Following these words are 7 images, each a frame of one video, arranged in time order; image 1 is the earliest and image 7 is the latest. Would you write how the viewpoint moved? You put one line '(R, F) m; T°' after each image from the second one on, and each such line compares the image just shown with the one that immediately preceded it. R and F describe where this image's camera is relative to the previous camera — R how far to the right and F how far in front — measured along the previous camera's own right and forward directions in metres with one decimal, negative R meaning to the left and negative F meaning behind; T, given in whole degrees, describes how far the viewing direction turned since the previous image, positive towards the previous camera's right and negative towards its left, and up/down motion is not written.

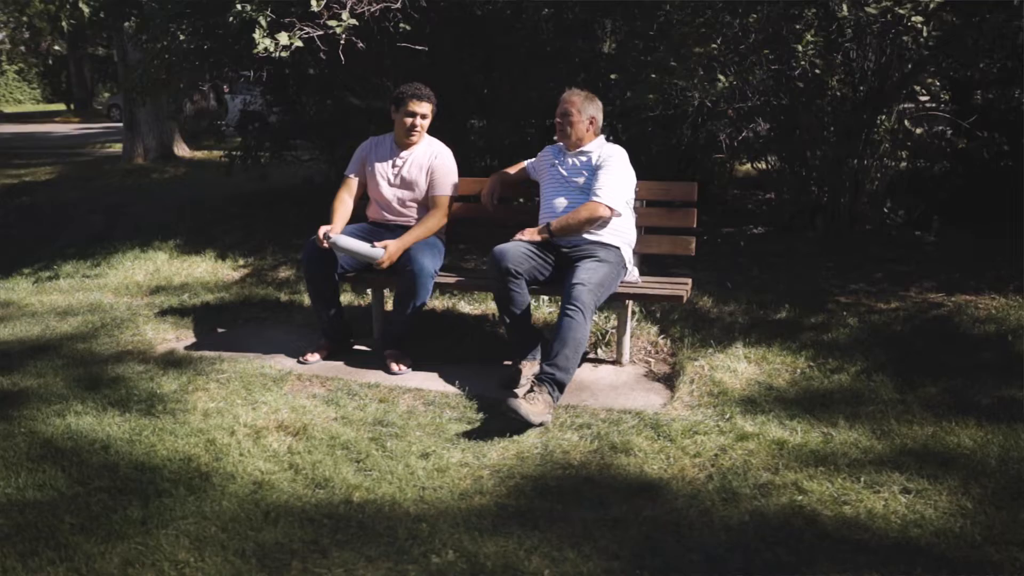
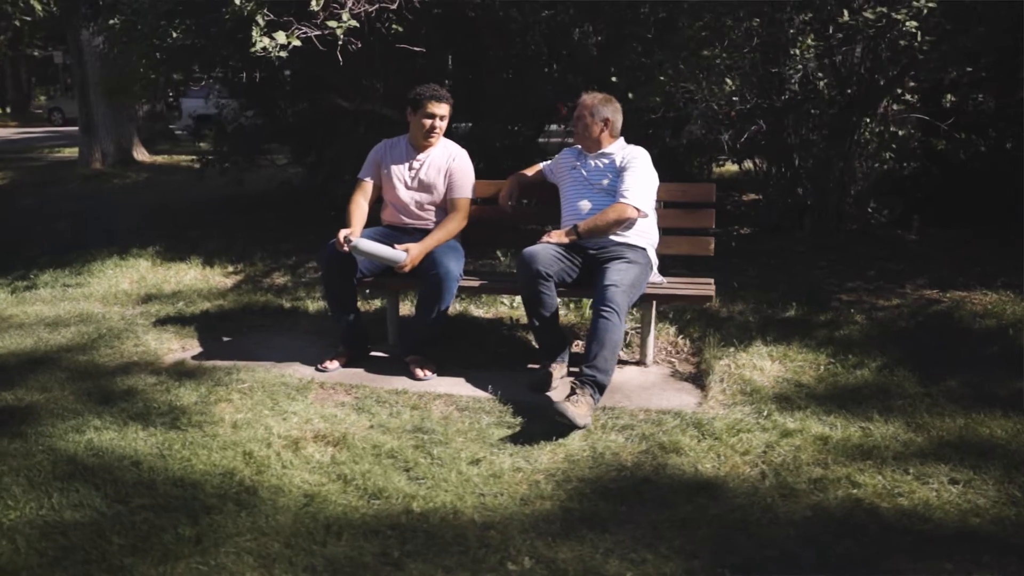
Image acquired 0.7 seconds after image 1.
(-0.5, 0.0) m; +4°
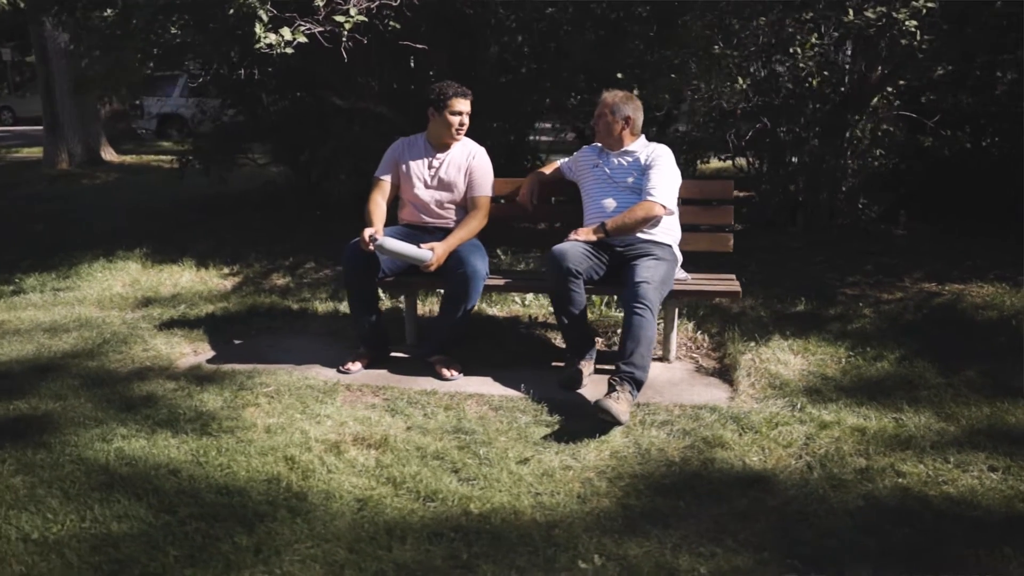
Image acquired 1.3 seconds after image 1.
(-0.5, 0.0) m; +3°
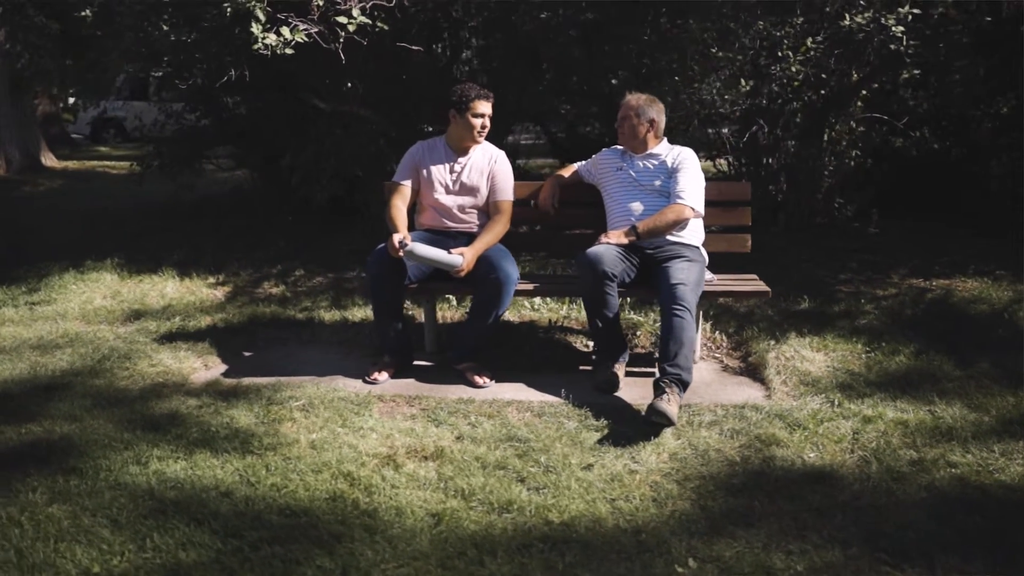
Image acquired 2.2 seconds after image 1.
(-0.6, +0.1) m; +5°
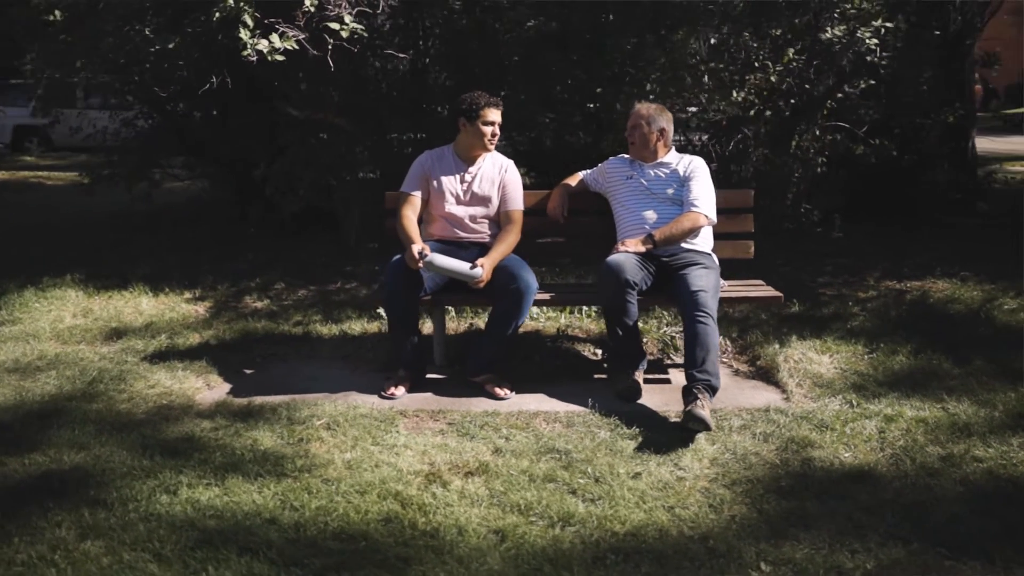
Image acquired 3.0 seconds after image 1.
(-0.6, +0.1) m; +5°
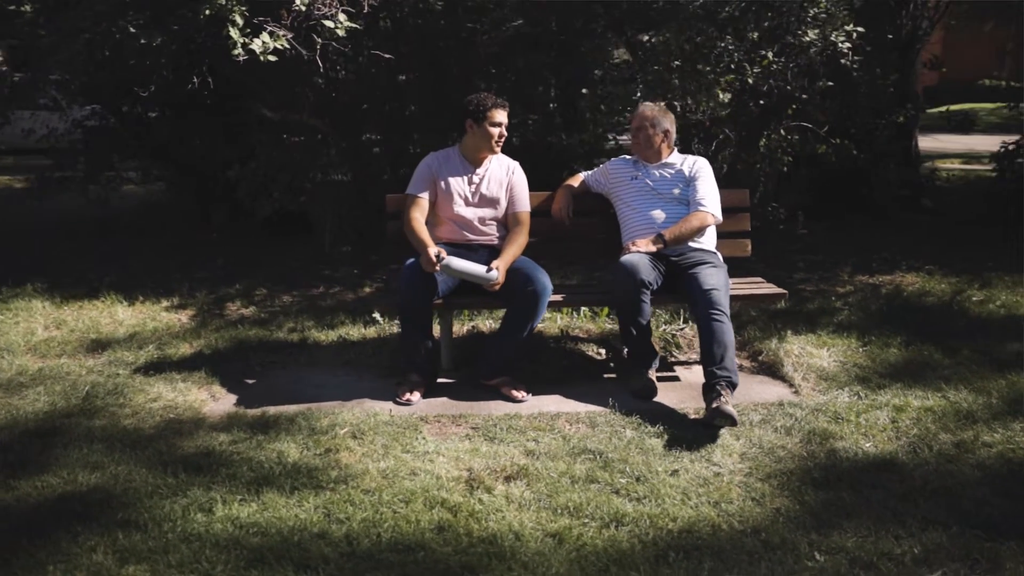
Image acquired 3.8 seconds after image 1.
(-0.5, 0.0) m; +5°
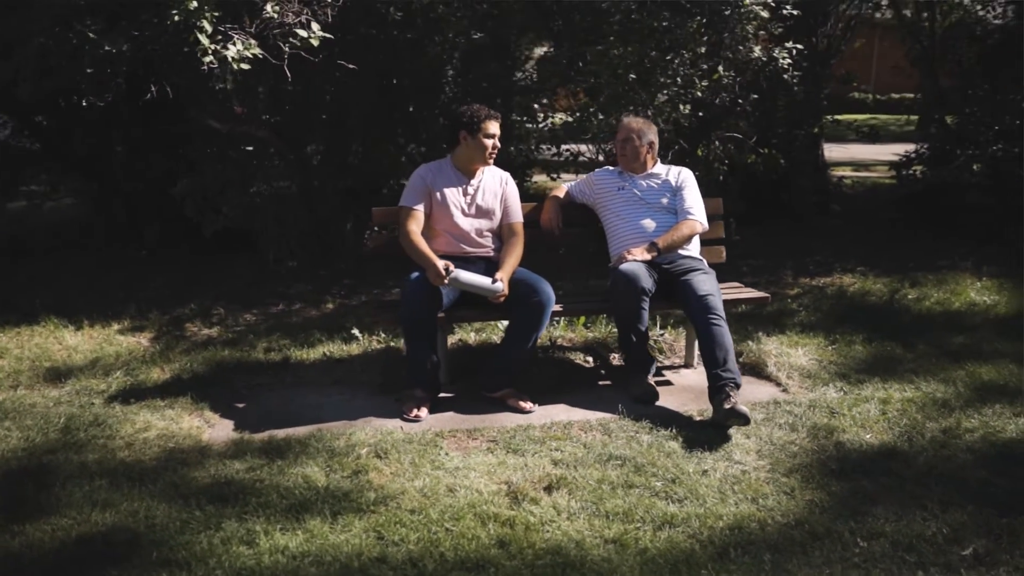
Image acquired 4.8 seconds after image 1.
(-0.7, +0.1) m; +8°
